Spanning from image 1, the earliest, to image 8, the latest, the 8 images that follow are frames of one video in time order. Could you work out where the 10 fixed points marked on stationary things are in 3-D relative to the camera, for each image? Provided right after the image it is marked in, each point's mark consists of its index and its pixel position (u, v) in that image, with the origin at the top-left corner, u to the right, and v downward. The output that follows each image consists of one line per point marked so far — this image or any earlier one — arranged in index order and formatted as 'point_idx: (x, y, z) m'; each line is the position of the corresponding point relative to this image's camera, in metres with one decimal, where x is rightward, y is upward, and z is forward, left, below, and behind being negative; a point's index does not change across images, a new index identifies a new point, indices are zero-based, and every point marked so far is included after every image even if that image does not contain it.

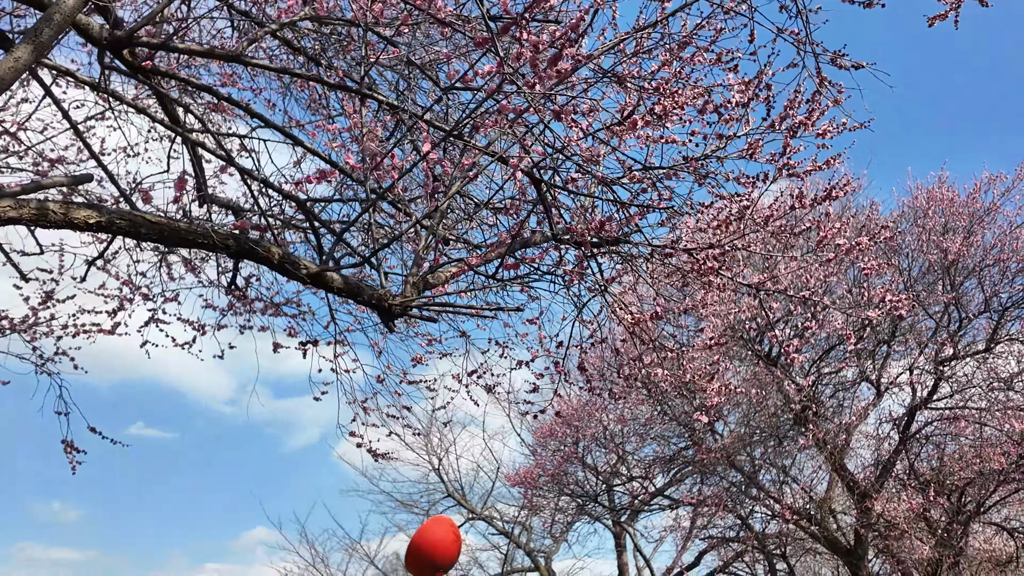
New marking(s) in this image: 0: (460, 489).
0: (-1.1, -4.4, +19.0) m
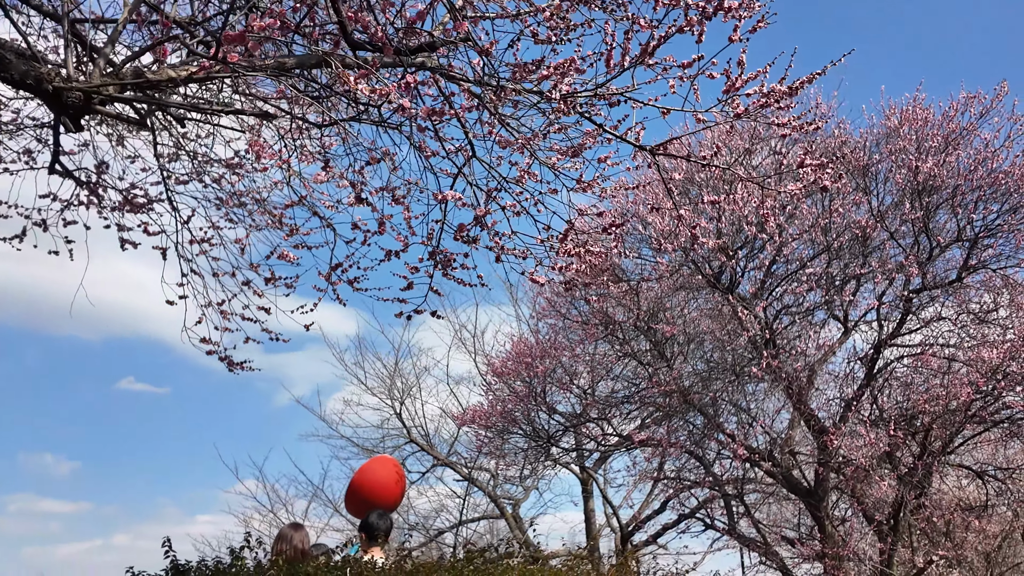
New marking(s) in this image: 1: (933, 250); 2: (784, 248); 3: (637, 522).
0: (-1.8, -3.2, +18.5) m
1: (+4.4, +0.4, +9.0) m
2: (+2.8, +0.4, +9.1) m
3: (+2.4, -4.5, +16.8) m
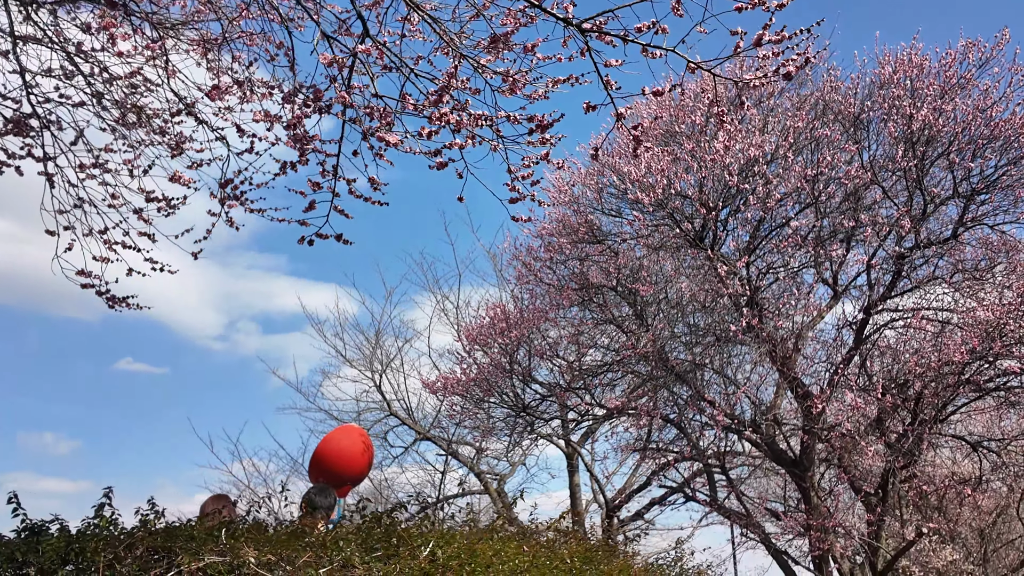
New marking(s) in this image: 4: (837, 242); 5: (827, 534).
0: (-2.1, -2.5, +18.0) m
1: (+4.1, +0.8, +8.5) m
2: (+2.5, +0.8, +8.6) m
3: (+2.1, -4.0, +16.4) m
4: (+3.2, +0.4, +8.6) m
5: (+3.2, -2.5, +8.8) m
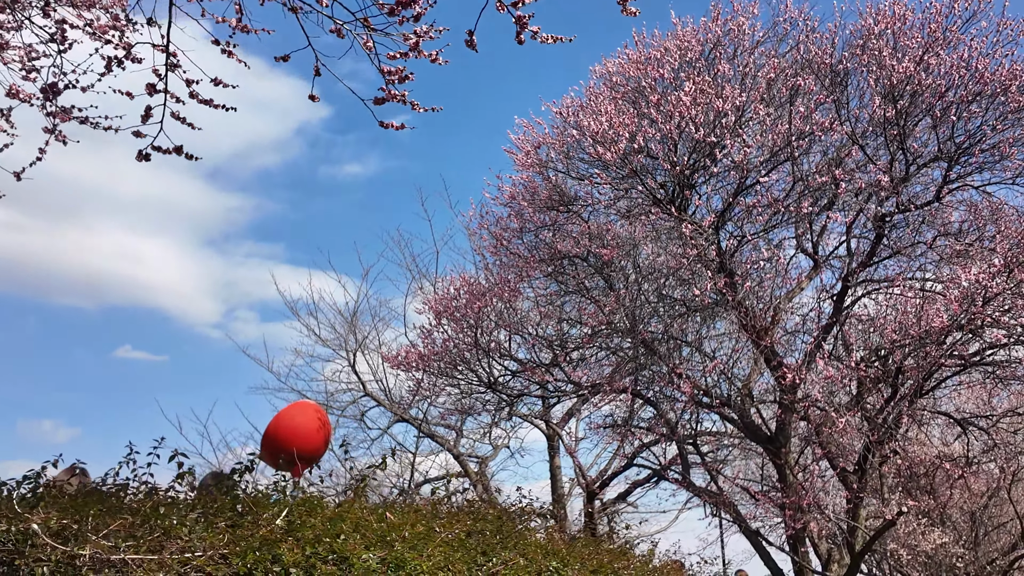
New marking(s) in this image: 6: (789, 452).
0: (-2.6, -2.1, +17.6) m
1: (+3.7, +1.1, +8.0) m
2: (+2.1, +1.1, +8.1) m
3: (+1.7, -3.5, +16.0) m
4: (+2.8, +0.8, +8.1) m
5: (+2.8, -2.2, +8.4) m
6: (+2.8, -1.7, +8.9) m
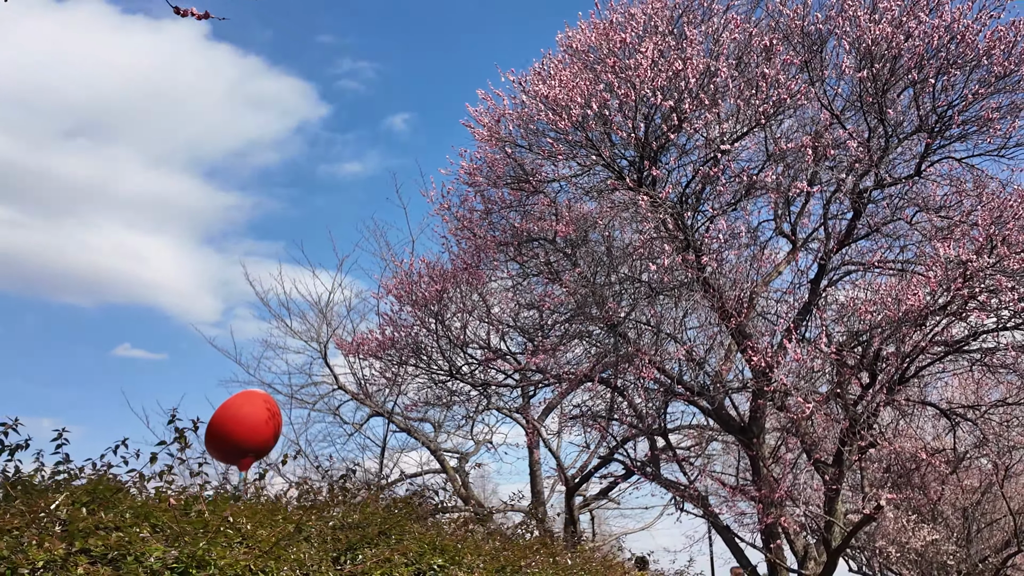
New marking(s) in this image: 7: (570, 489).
0: (-3.0, -1.9, +17.1) m
1: (+3.3, +1.3, +7.5) m
2: (+1.7, +1.3, +7.6) m
3: (+1.3, -3.3, +15.5) m
4: (+2.4, +0.9, +7.6) m
5: (+2.4, -2.0, +7.9) m
6: (+2.4, -1.5, +8.4) m
7: (+1.1, -3.7, +15.9) m
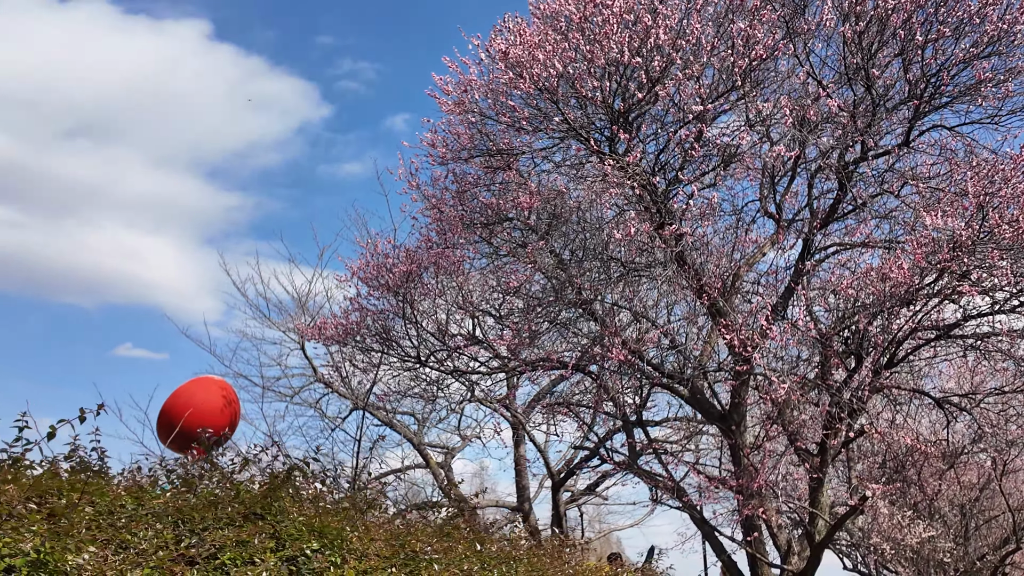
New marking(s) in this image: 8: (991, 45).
0: (-3.3, -1.7, +16.6) m
1: (+3.0, +1.5, +7.1) m
2: (+1.4, +1.5, +7.2) m
3: (+1.0, -3.1, +15.0) m
4: (+2.1, +1.1, +7.1) m
5: (+2.1, -1.8, +7.5) m
6: (+2.1, -1.3, +8.0) m
7: (+0.8, -3.5, +15.4) m
8: (+3.8, +1.9, +6.9) m
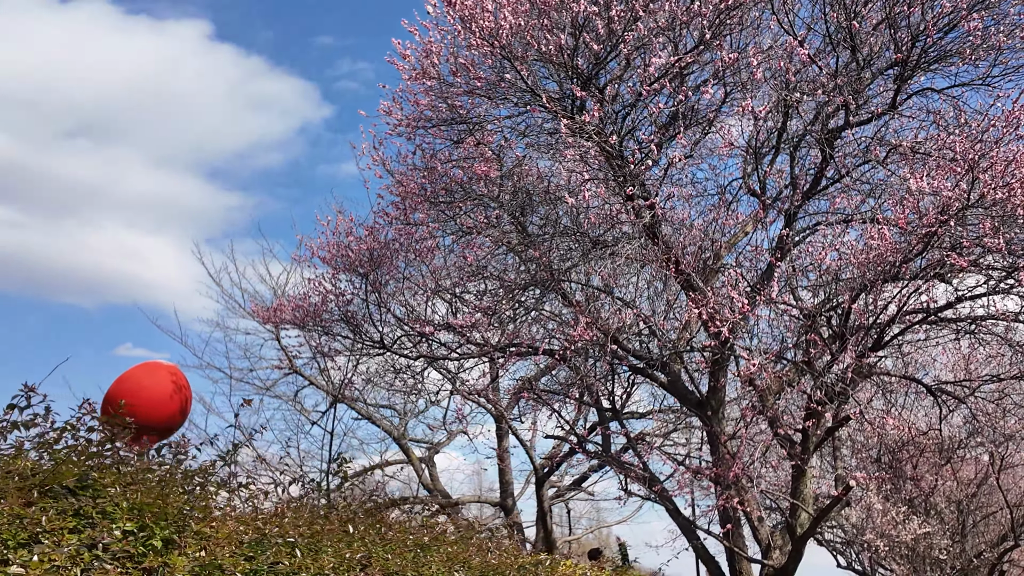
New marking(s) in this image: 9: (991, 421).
0: (-3.6, -1.5, +16.2) m
1: (+2.7, +1.7, +6.6) m
2: (+1.1, +1.7, +6.7) m
3: (+0.7, -3.0, +14.6) m
4: (+1.8, +1.3, +6.7) m
5: (+1.8, -1.6, +7.0) m
6: (+1.8, -1.1, +7.5) m
7: (+0.5, -3.3, +15.0) m
8: (+3.5, +2.1, +6.5) m
9: (+5.4, -1.5, +9.8) m
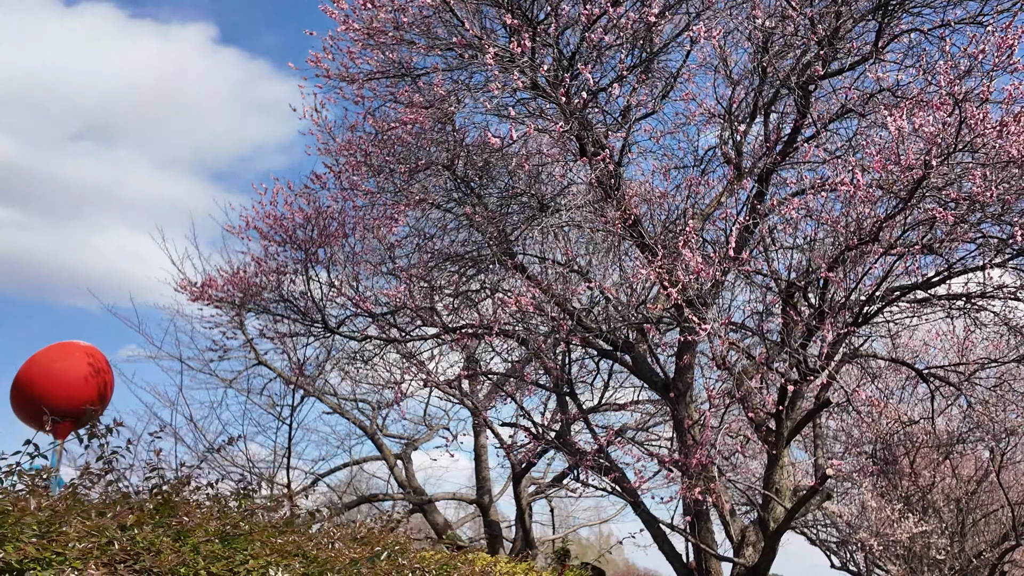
0: (-3.9, -1.3, +15.5) m
1: (+2.2, +1.9, +6.0) m
2: (+0.7, +1.9, +6.0) m
3: (+0.3, -2.7, +13.9) m
4: (+1.4, +1.5, +6.0) m
5: (+1.4, -1.4, +6.3) m
6: (+1.4, -0.9, +6.8) m
7: (+0.1, -3.1, +14.3) m
8: (+3.1, +2.3, +5.8) m
9: (+5.0, -1.3, +9.1) m
